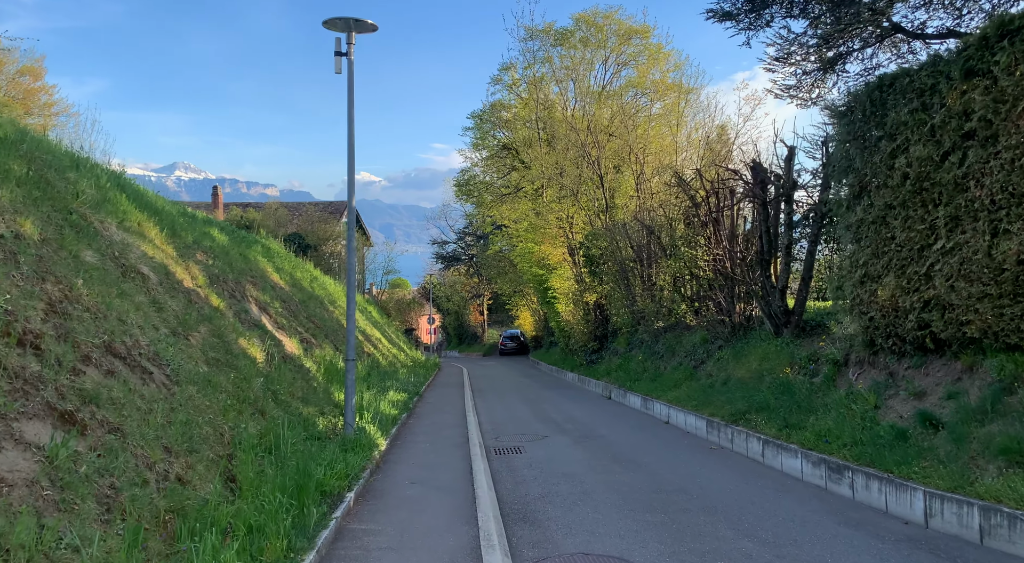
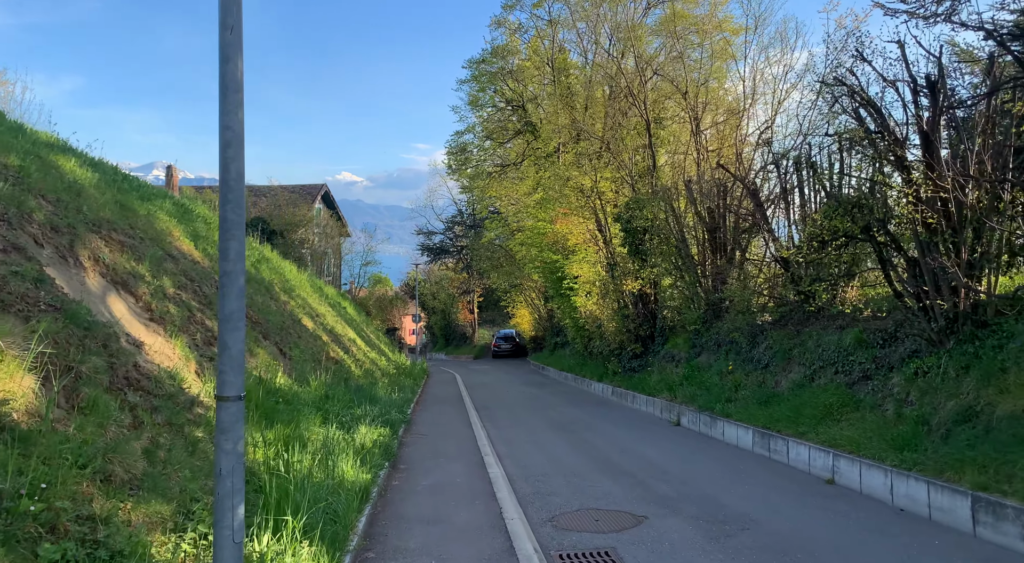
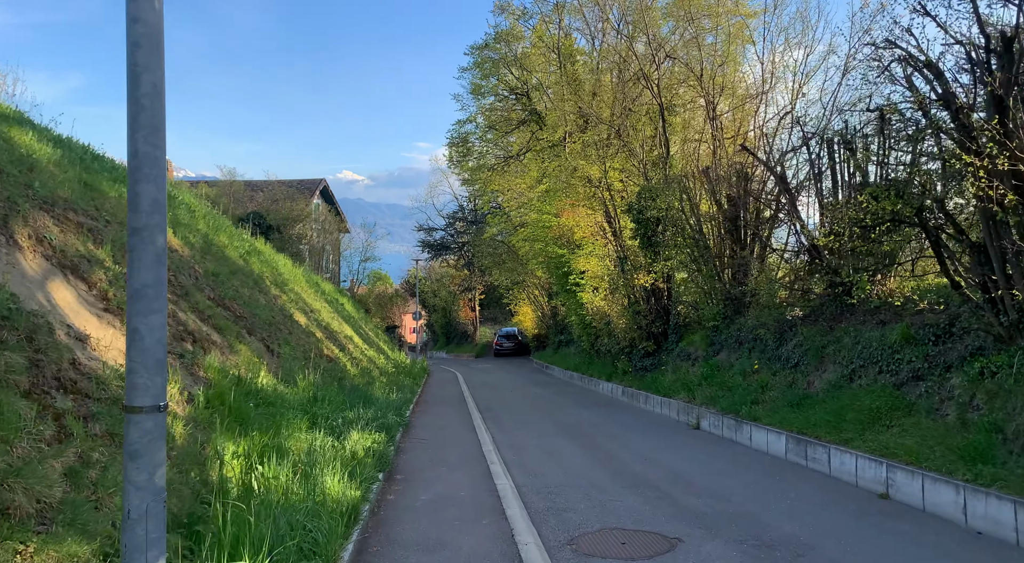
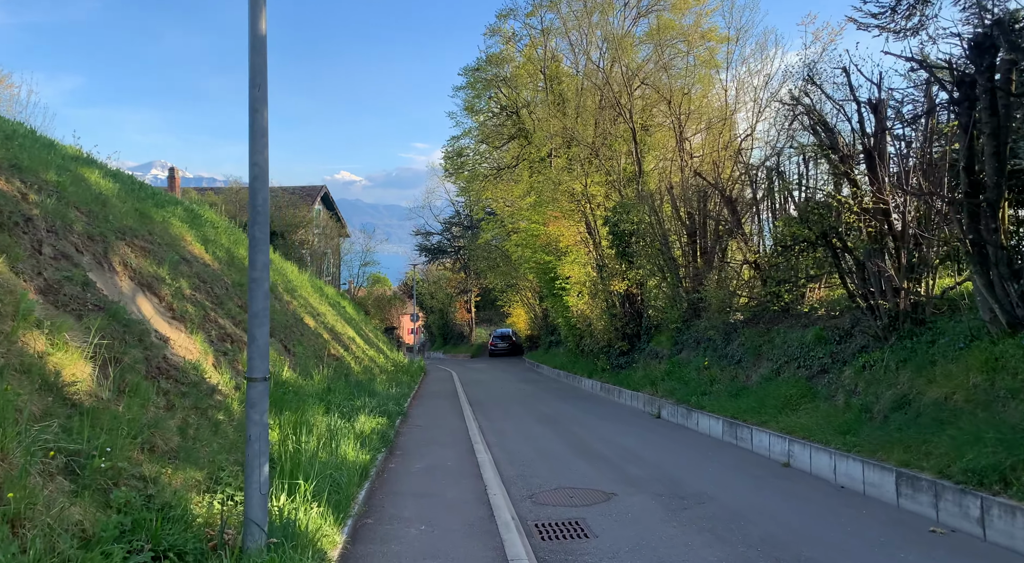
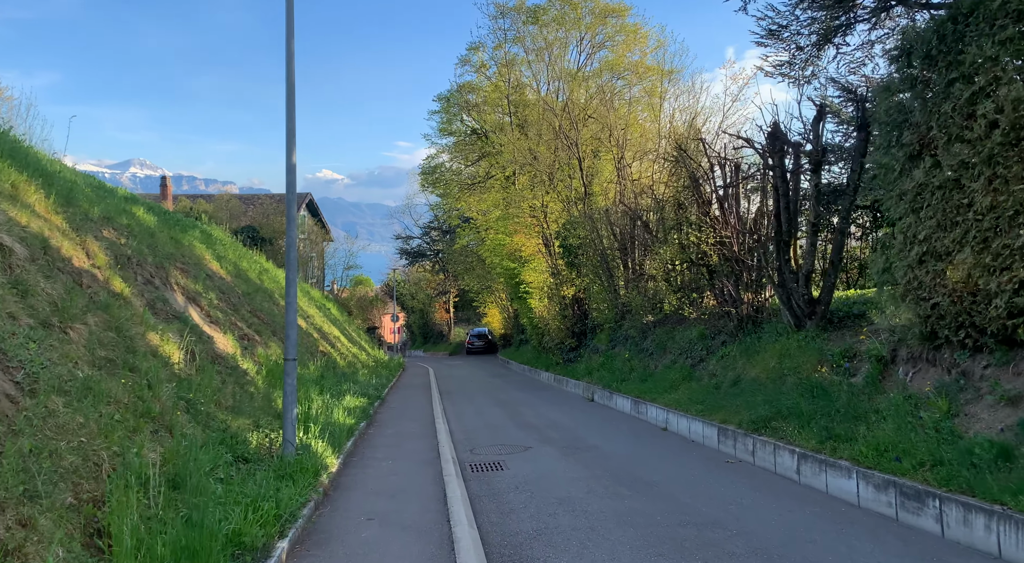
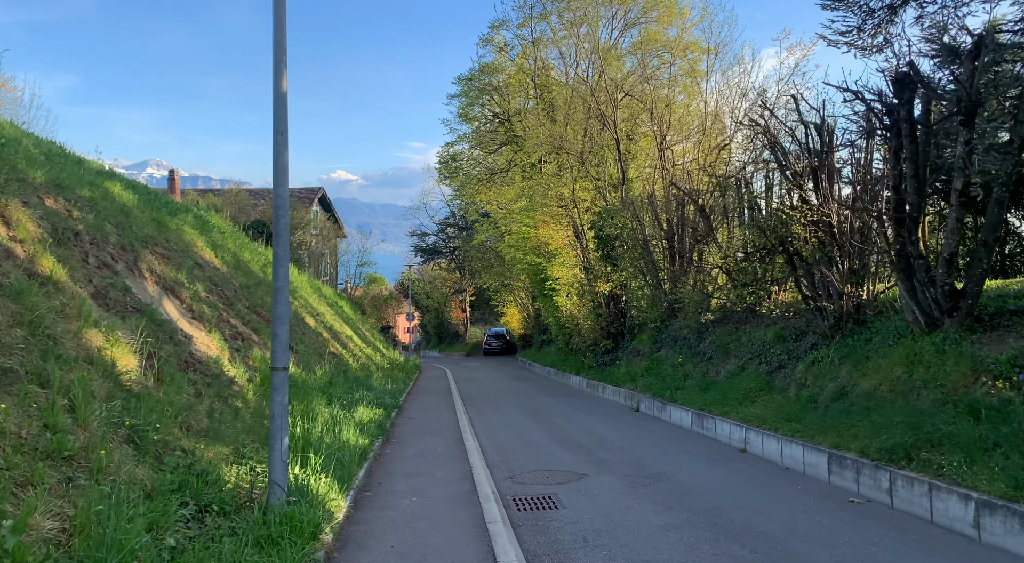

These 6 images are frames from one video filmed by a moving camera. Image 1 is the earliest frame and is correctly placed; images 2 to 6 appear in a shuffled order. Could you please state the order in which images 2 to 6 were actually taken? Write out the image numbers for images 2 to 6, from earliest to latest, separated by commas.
5, 6, 4, 2, 3
